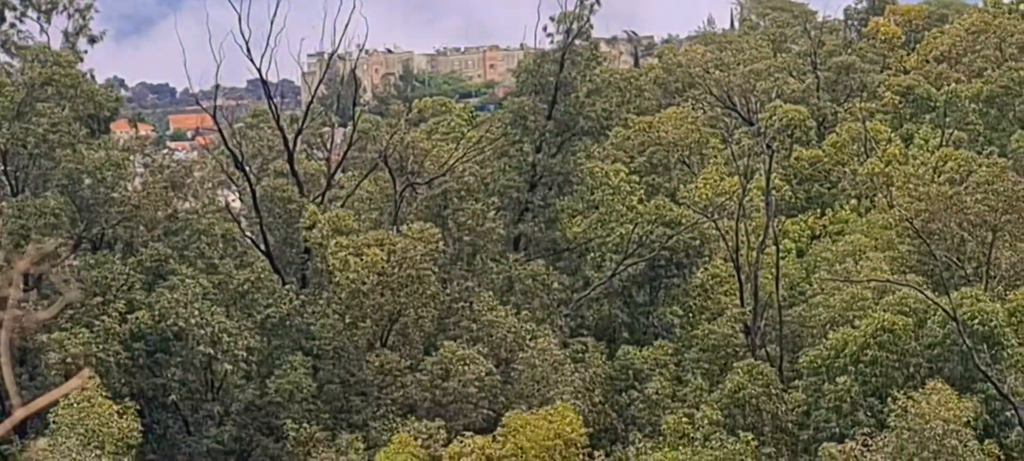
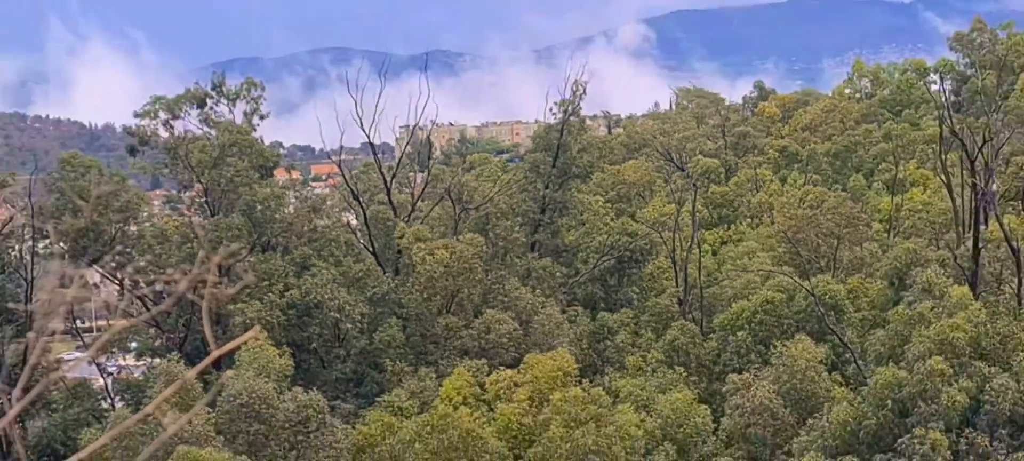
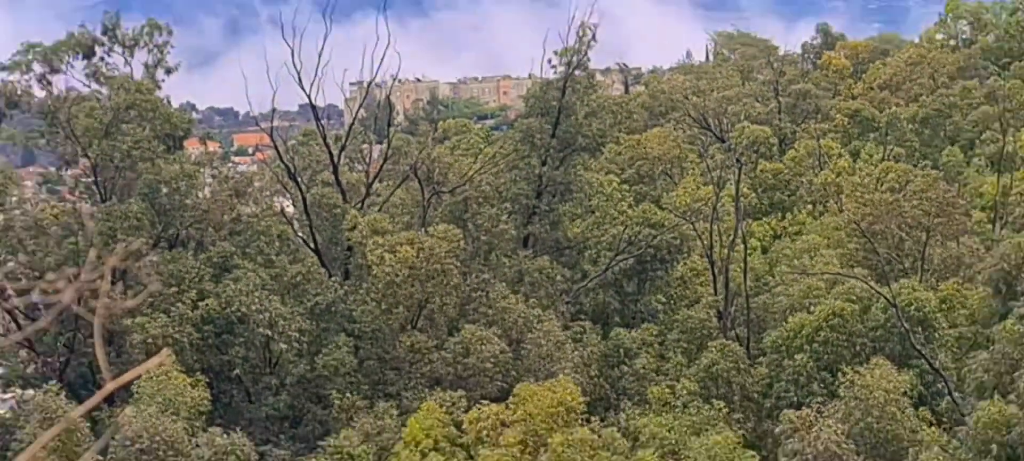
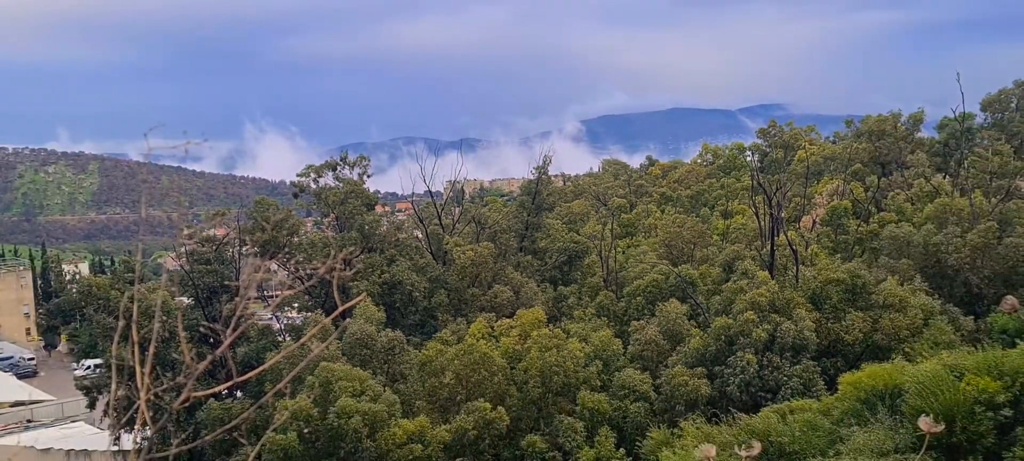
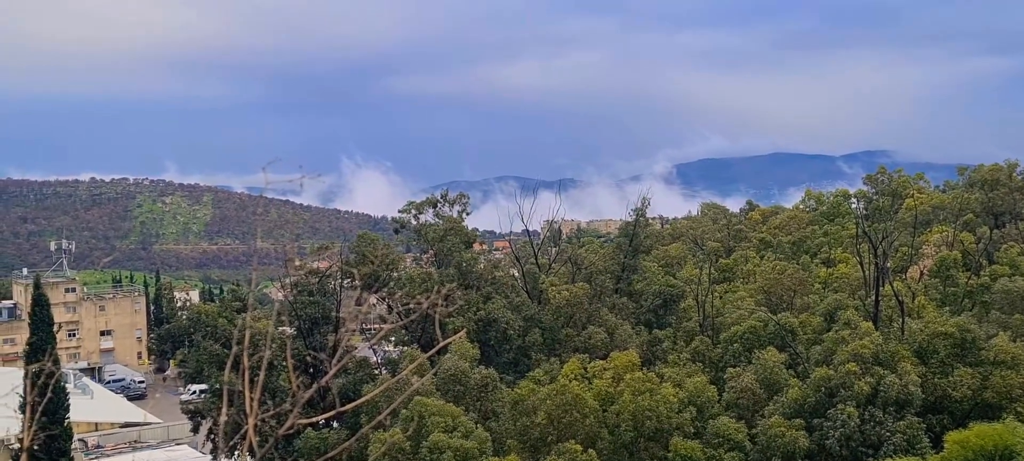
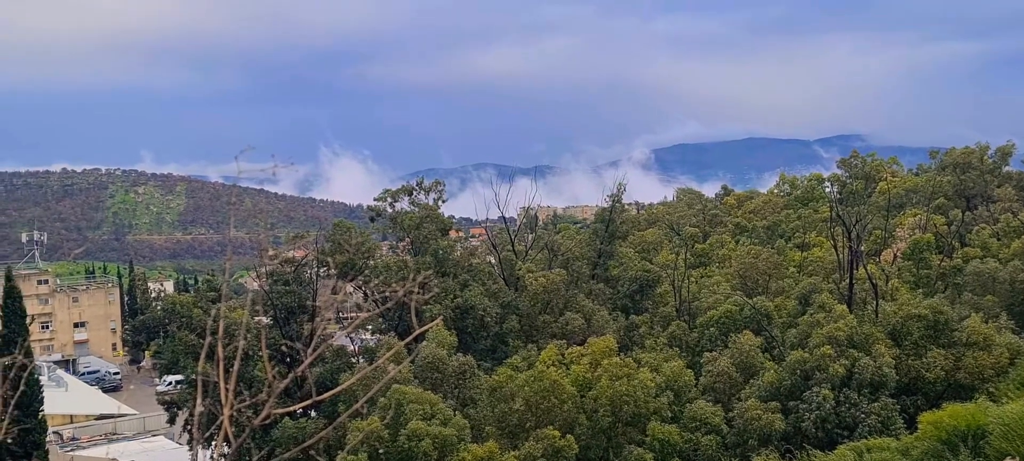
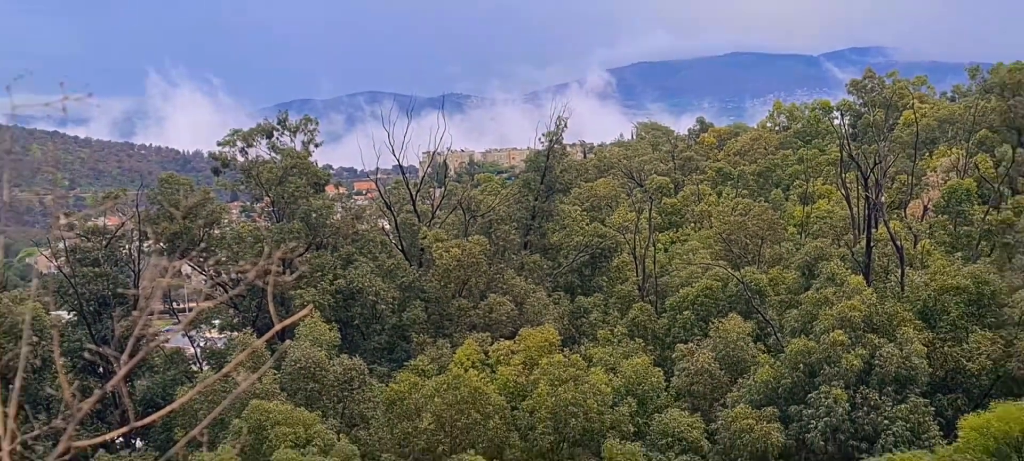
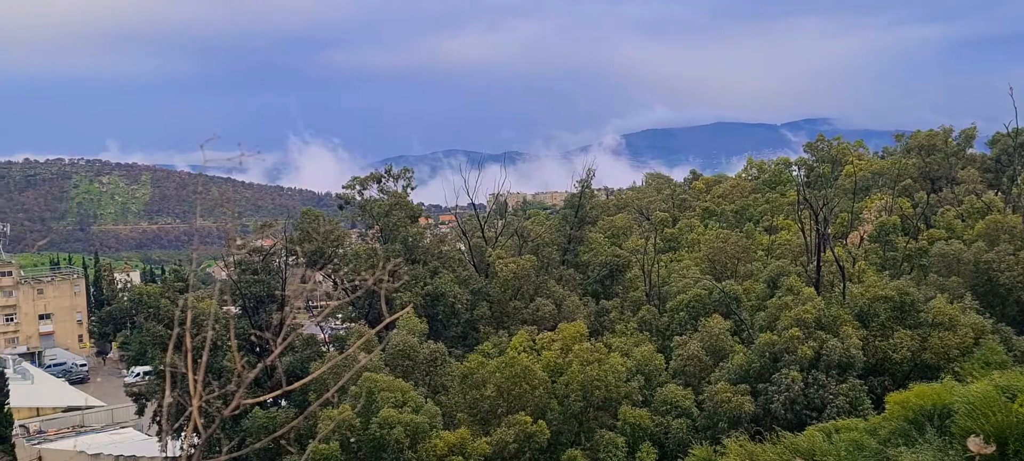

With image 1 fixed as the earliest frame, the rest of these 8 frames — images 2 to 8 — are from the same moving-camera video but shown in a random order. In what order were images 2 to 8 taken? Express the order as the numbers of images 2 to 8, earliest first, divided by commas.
3, 2, 7, 4, 8, 6, 5
